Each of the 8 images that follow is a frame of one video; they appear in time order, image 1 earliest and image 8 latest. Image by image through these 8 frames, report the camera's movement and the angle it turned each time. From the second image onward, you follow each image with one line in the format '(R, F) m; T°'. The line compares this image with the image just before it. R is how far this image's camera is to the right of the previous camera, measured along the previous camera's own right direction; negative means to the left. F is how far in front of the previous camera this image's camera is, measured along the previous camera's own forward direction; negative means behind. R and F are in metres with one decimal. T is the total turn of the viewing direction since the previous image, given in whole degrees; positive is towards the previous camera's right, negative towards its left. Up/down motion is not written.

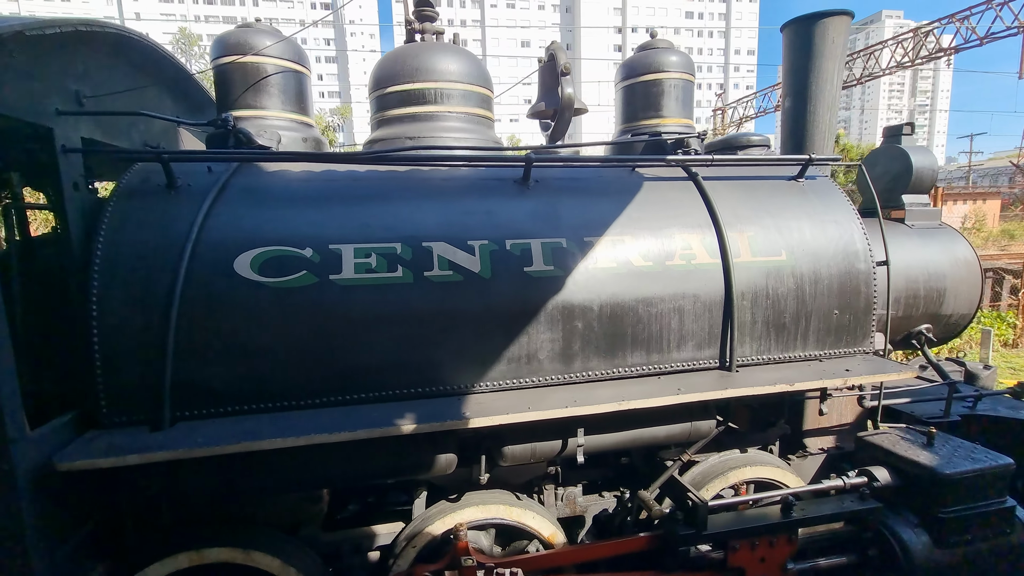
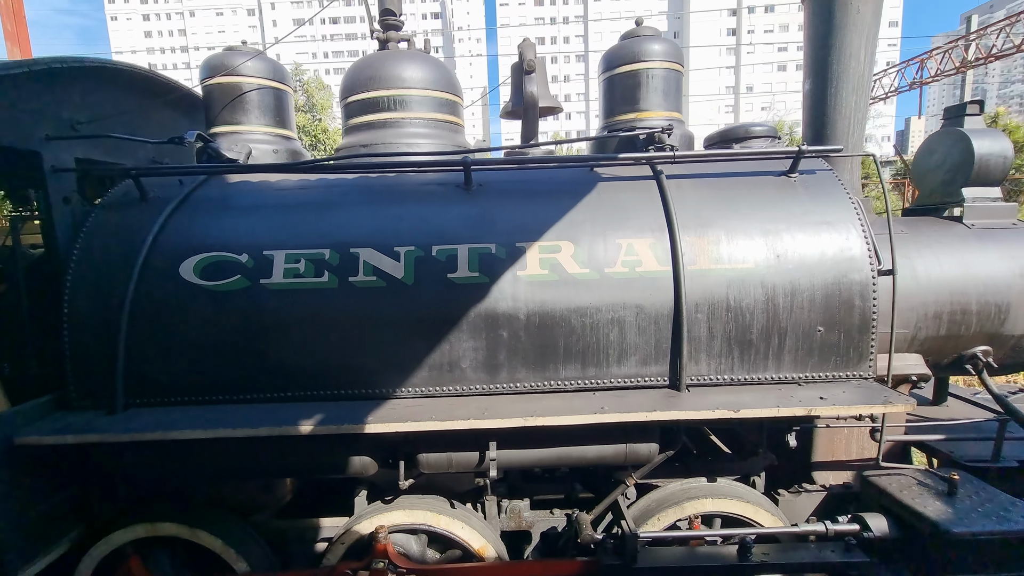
(+0.9, +0.2) m; -12°
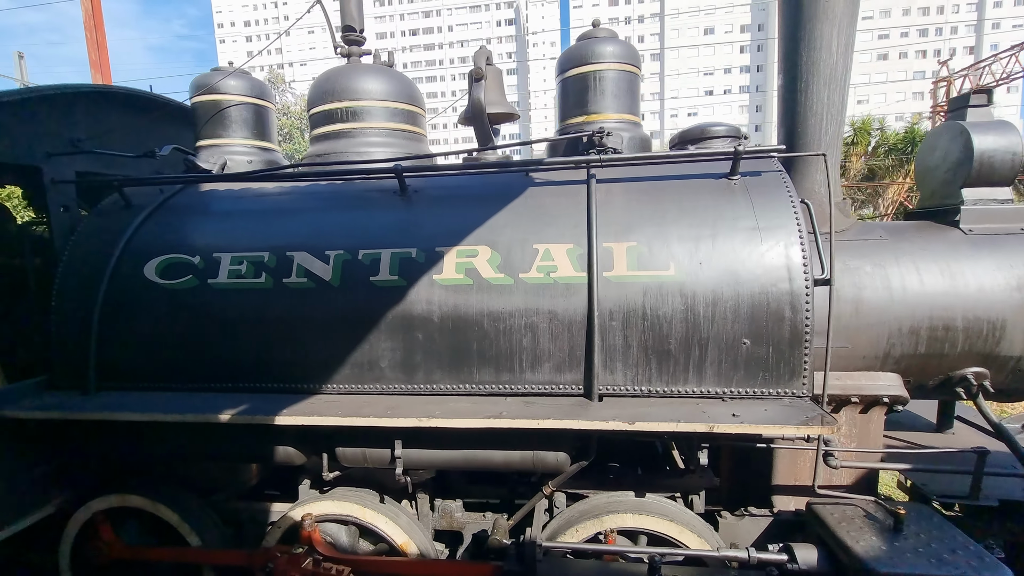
(+0.8, 0.0) m; -8°
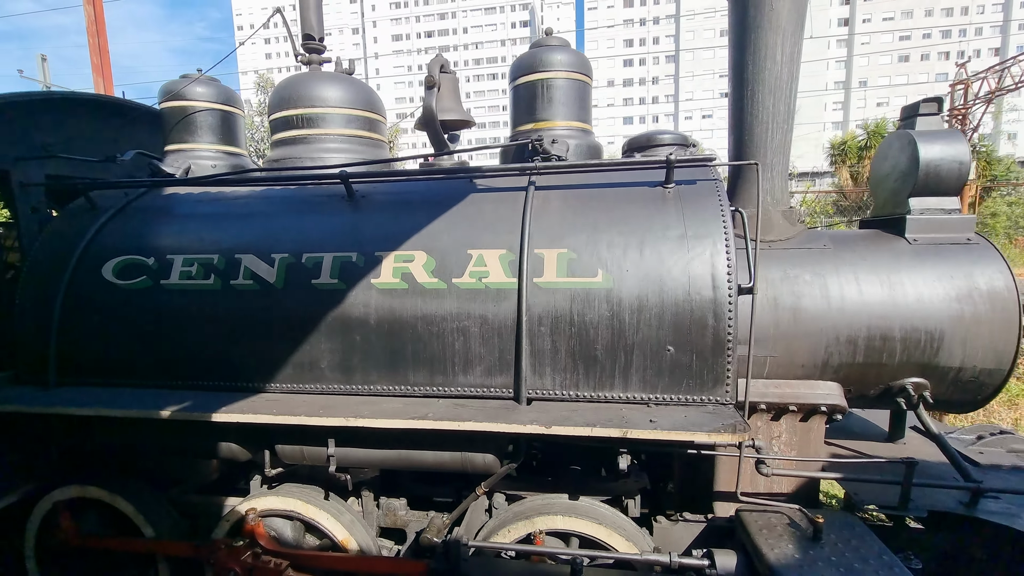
(+0.4, 0.0) m; -2°
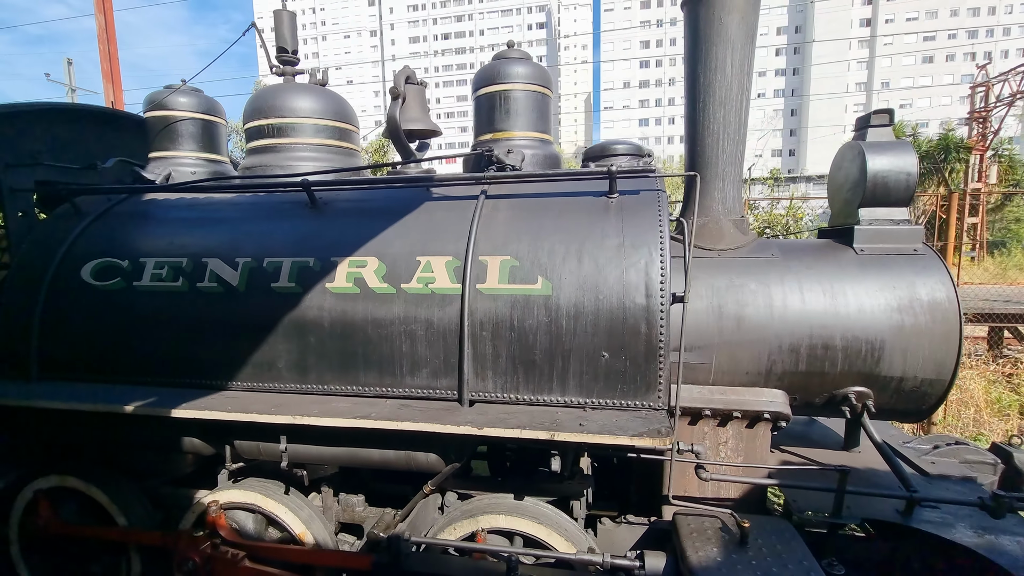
(+0.4, -0.1) m; -2°
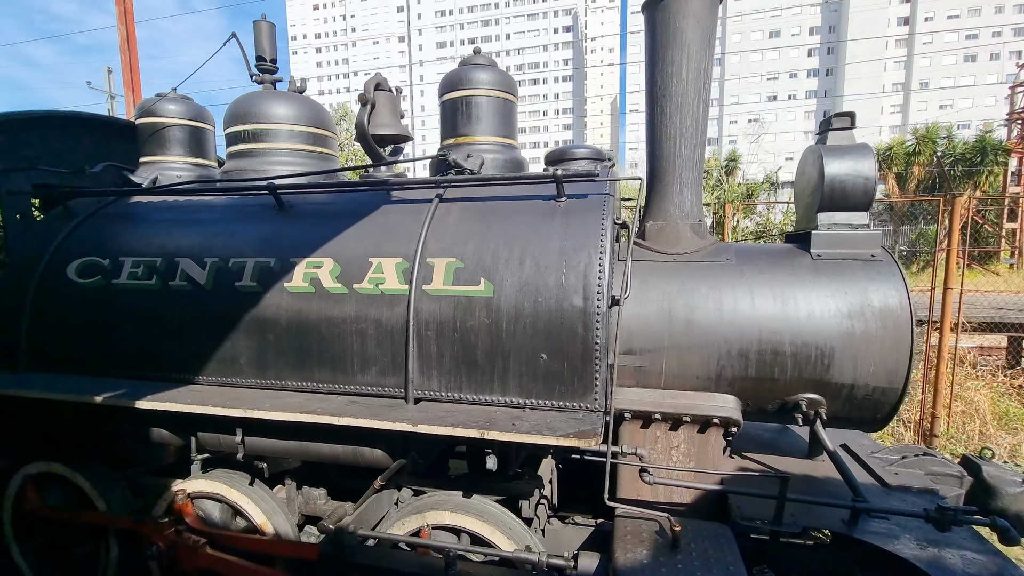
(+0.4, 0.0) m; -3°
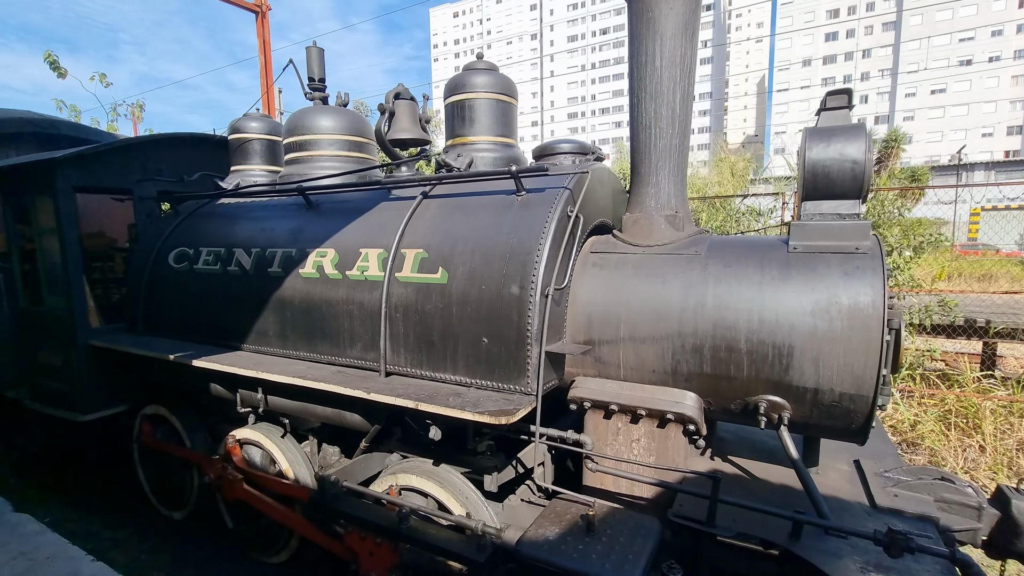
(+1.0, -0.1) m; -15°
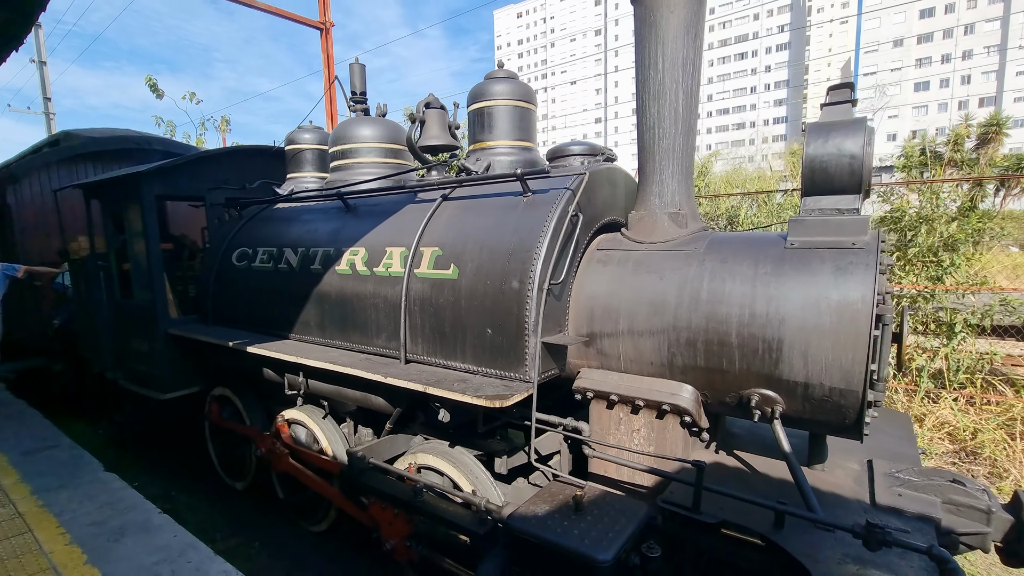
(+0.4, -0.2) m; -7°
